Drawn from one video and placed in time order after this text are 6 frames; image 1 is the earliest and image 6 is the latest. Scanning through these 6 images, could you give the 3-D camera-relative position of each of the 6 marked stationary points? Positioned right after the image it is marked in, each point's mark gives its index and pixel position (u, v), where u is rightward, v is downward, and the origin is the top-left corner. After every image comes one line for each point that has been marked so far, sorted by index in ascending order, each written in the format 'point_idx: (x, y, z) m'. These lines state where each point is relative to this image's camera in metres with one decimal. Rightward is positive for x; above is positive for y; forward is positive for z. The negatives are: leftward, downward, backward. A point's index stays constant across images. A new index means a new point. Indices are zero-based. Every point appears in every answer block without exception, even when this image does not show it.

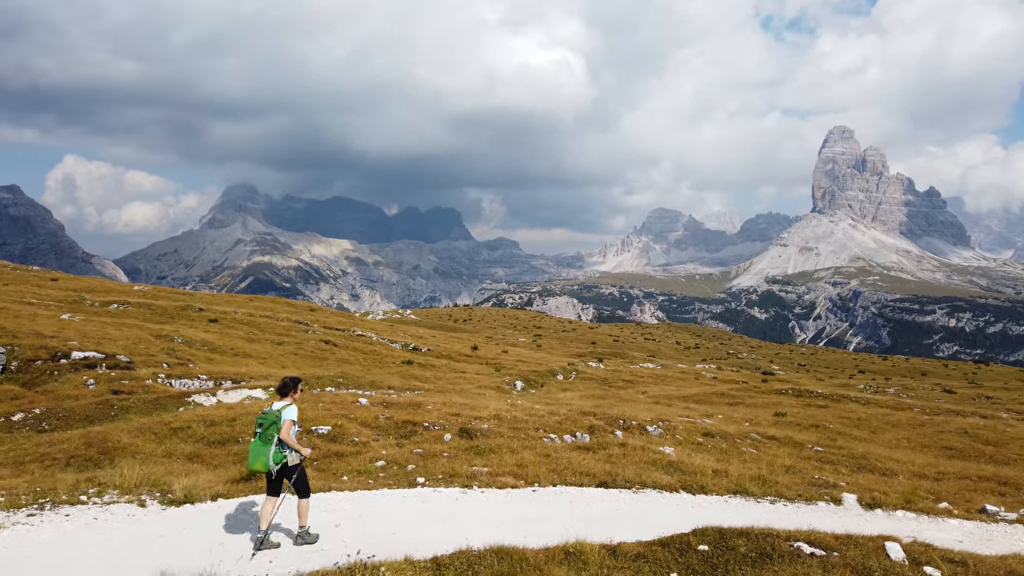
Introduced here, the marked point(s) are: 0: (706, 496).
0: (+6.7, -7.0, +16.4) m
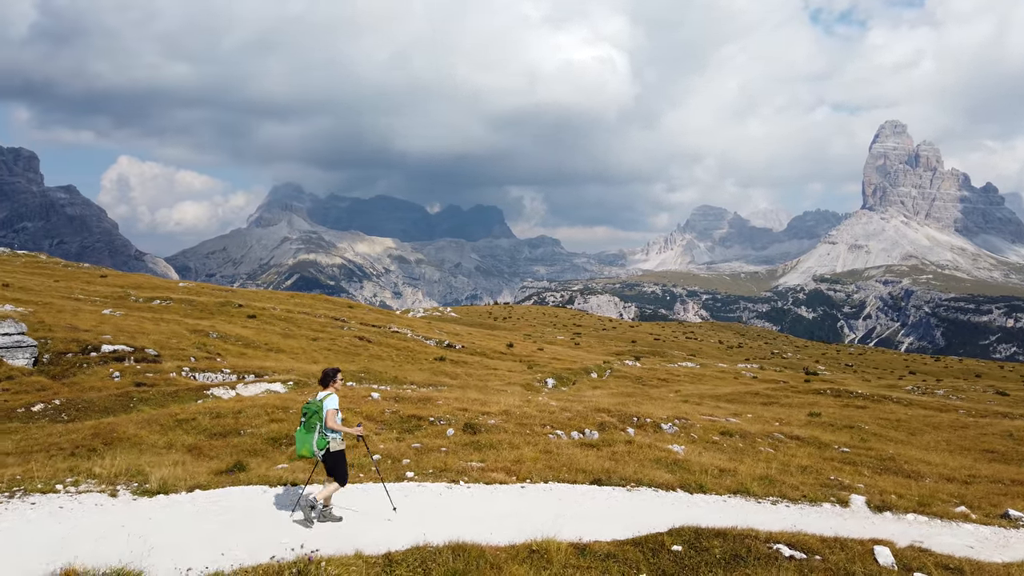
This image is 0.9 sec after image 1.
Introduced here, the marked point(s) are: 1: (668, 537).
0: (+6.3, -6.7, +15.8) m
1: (+3.3, -5.3, +10.4) m
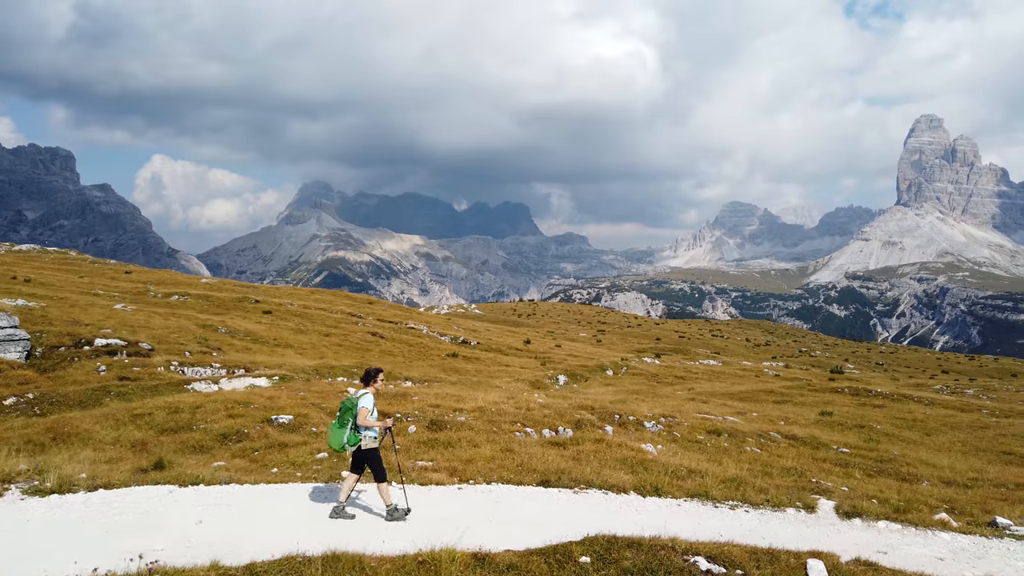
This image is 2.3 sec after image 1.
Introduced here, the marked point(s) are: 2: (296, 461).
0: (+4.5, -6.4, +14.8) m
1: (+1.3, -5.1, +9.5) m
2: (-7.2, -5.8, +16.5) m
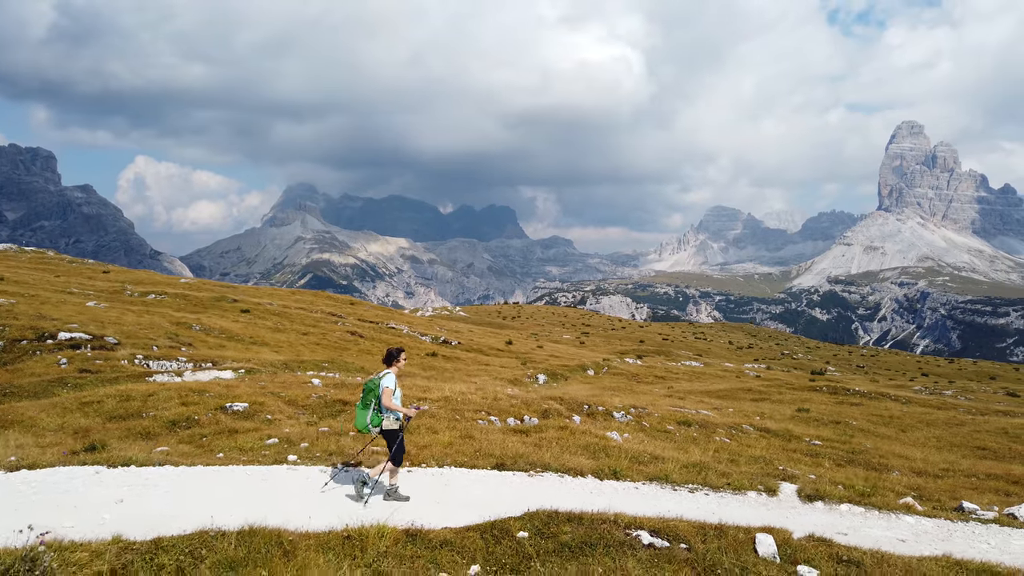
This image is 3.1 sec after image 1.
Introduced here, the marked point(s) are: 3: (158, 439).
0: (+3.2, -5.7, +14.3) m
1: (+0.1, -4.3, +9.0) m
2: (-8.6, -5.1, +15.7) m
3: (-12.1, -5.1, +16.6) m
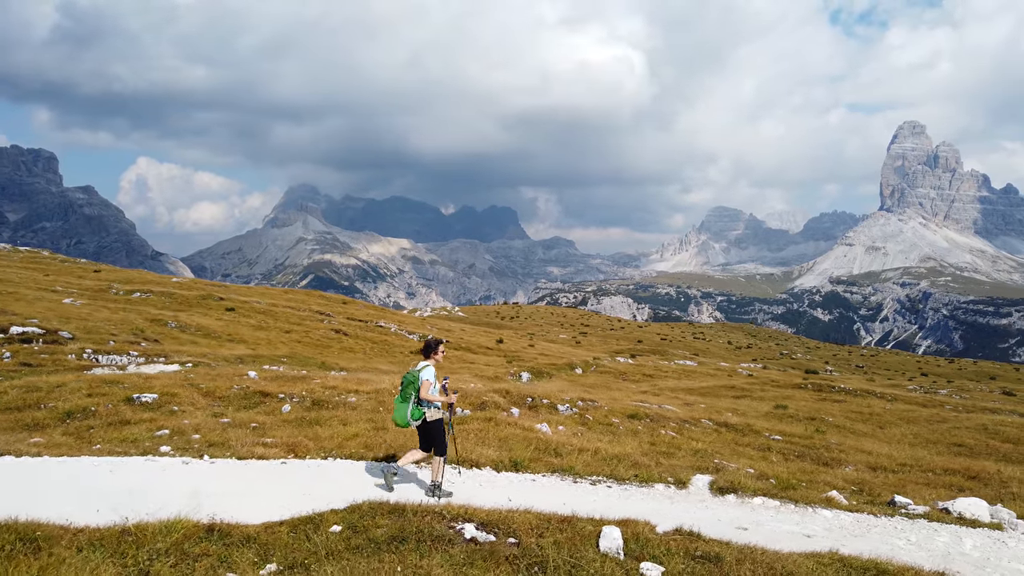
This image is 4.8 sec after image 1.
0: (+0.2, -5.1, +13.3) m
1: (-2.8, -3.7, +8.0) m
2: (-11.6, -4.5, +14.6) m
3: (-15.1, -4.5, +15.6) m
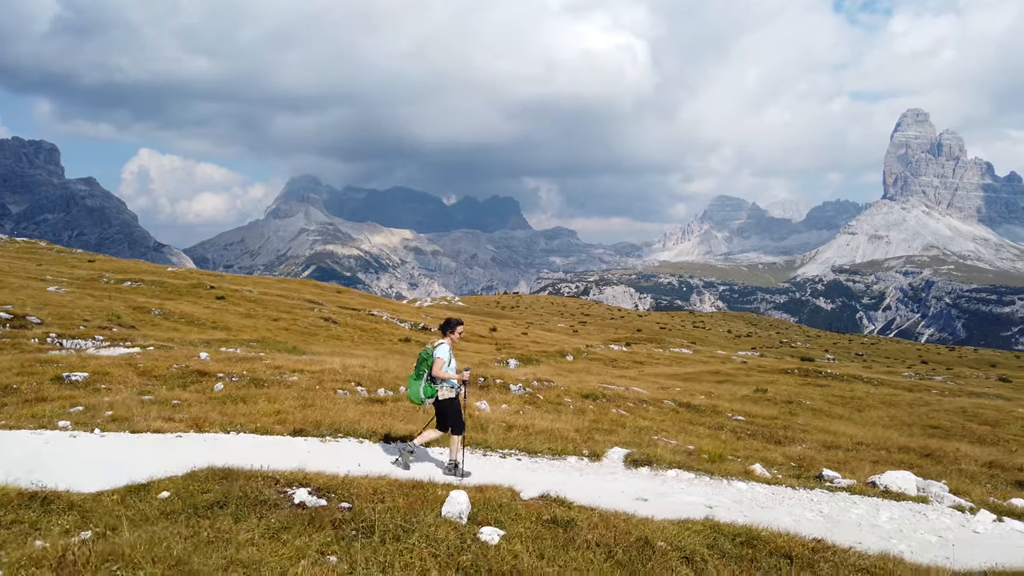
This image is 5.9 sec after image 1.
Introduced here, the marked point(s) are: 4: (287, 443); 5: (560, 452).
0: (-2.2, -4.3, +13.0) m
1: (-5.2, -3.0, +7.6) m
2: (-14.0, -3.7, +14.3) m
3: (-17.4, -3.7, +15.2) m
4: (-6.0, -3.9, +12.2) m
5: (+1.4, -4.5, +13.2) m
